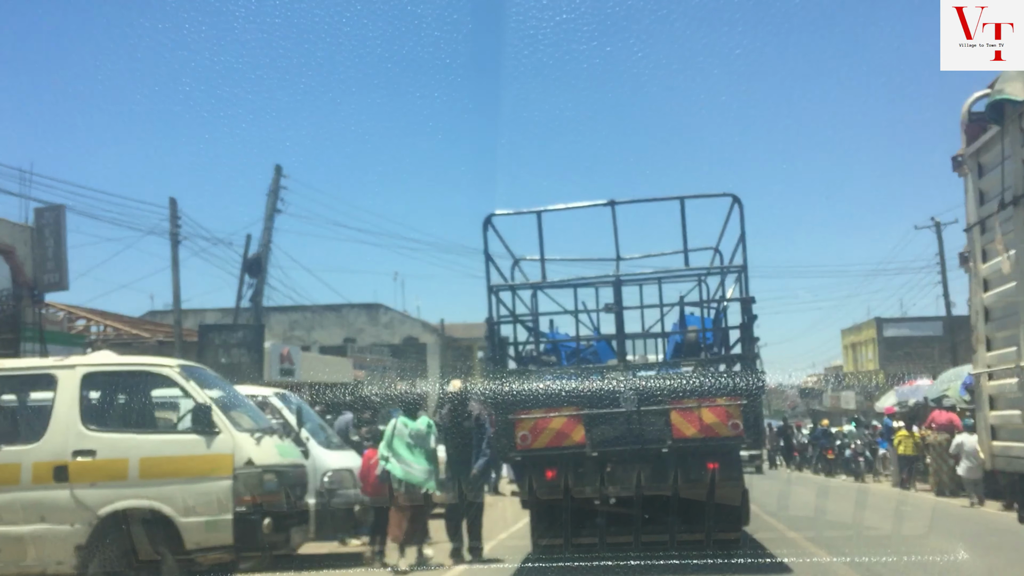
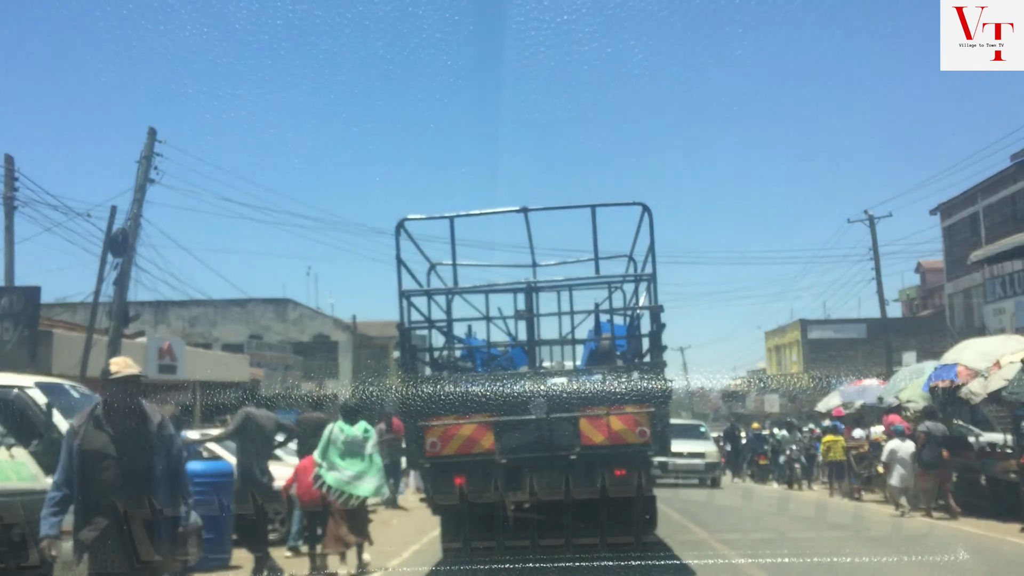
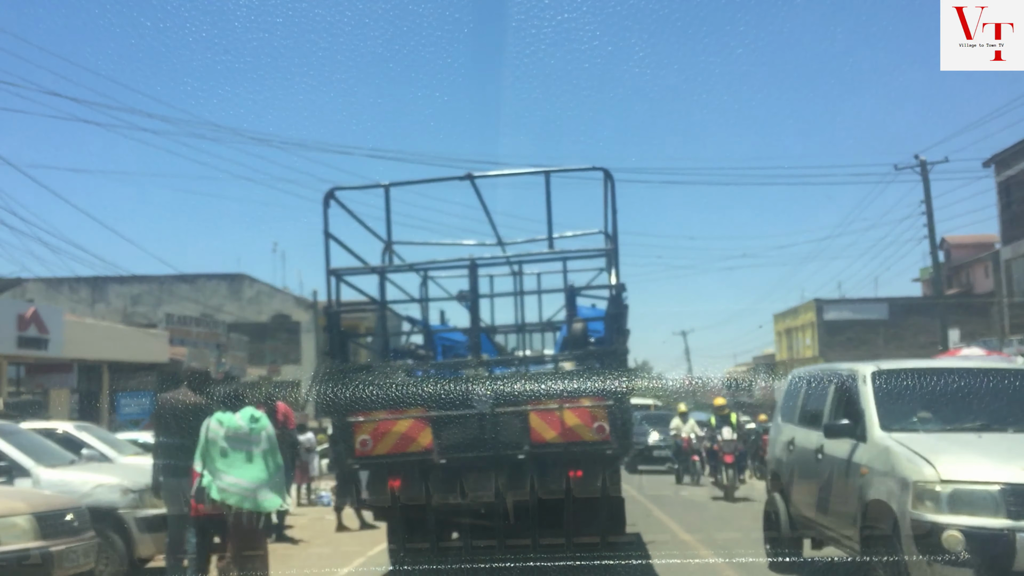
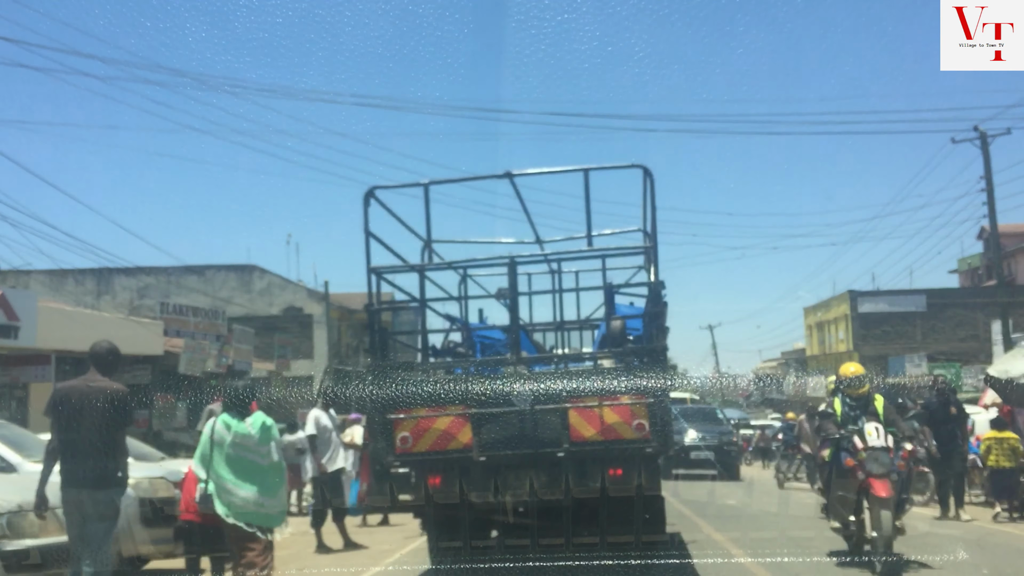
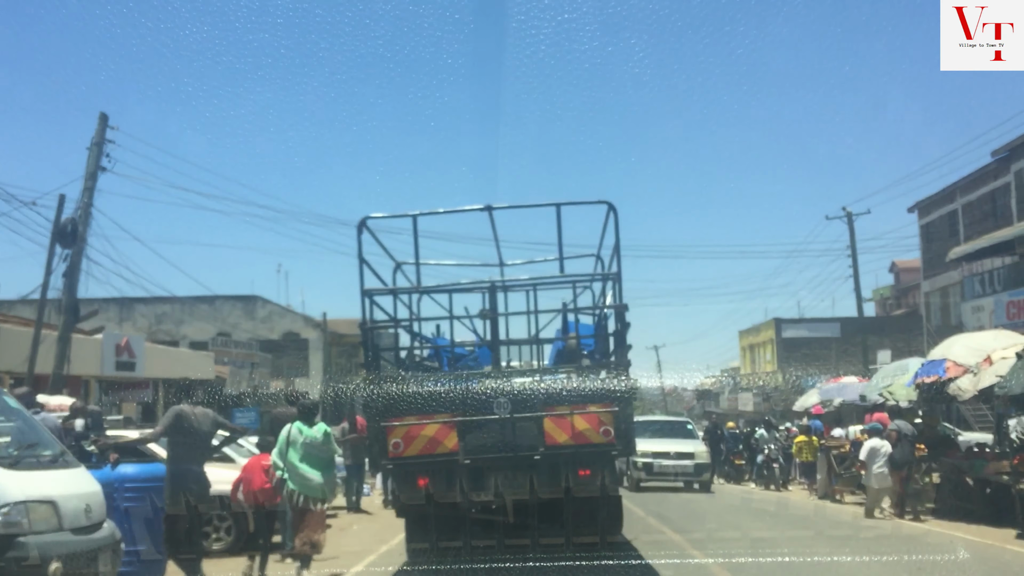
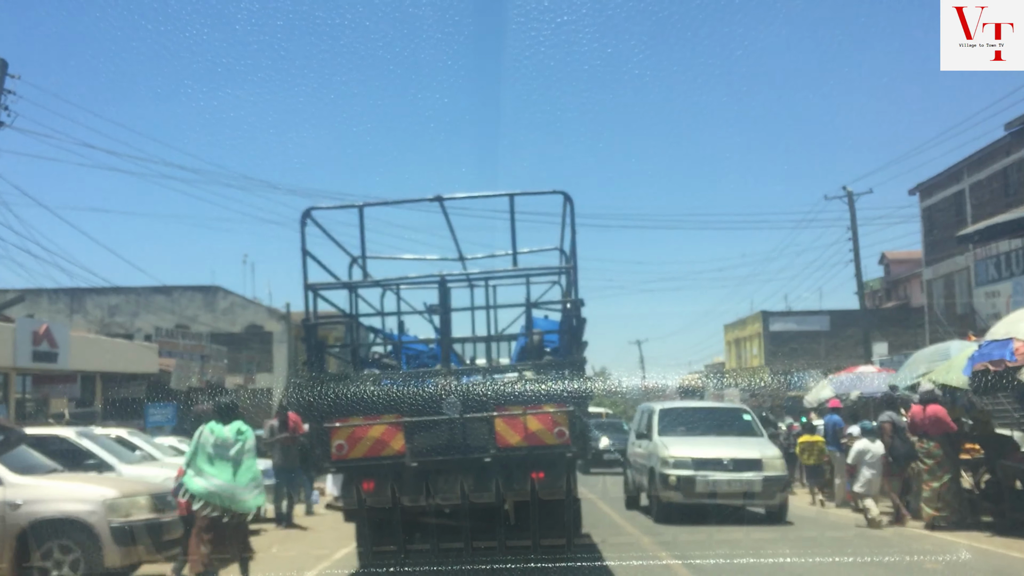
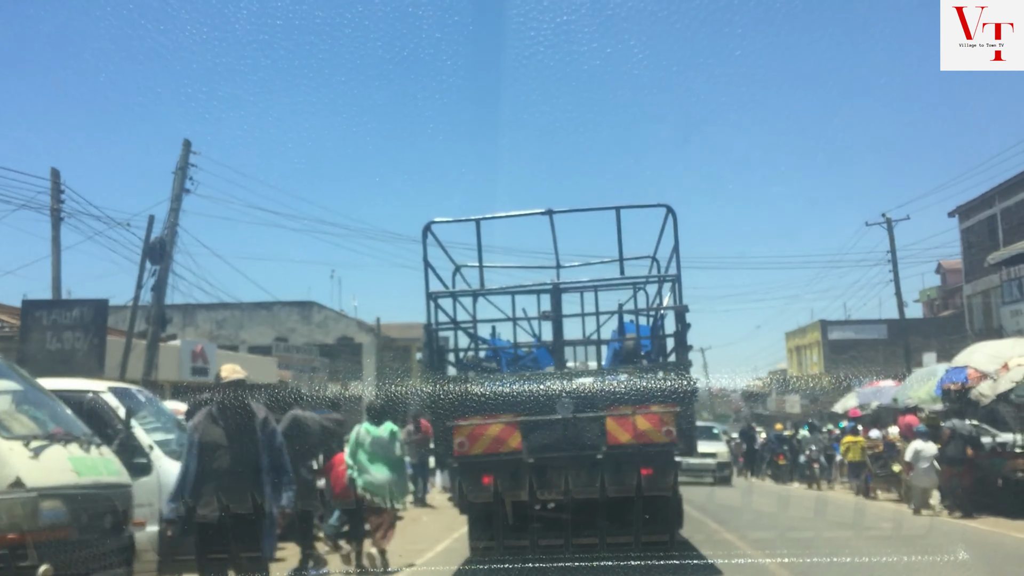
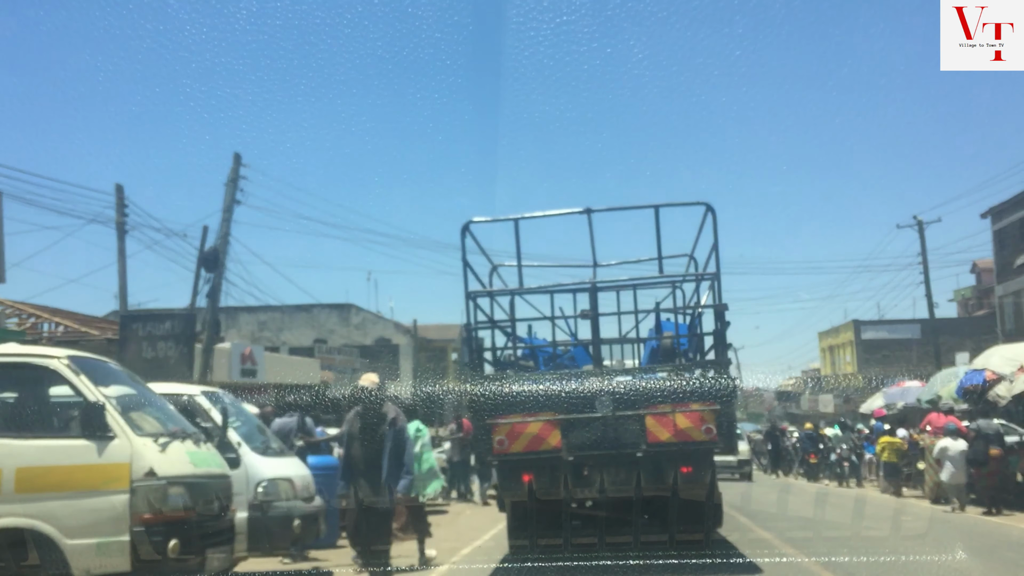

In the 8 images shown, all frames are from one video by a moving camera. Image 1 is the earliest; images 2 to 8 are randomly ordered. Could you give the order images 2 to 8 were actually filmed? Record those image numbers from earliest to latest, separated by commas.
8, 7, 2, 5, 6, 3, 4
